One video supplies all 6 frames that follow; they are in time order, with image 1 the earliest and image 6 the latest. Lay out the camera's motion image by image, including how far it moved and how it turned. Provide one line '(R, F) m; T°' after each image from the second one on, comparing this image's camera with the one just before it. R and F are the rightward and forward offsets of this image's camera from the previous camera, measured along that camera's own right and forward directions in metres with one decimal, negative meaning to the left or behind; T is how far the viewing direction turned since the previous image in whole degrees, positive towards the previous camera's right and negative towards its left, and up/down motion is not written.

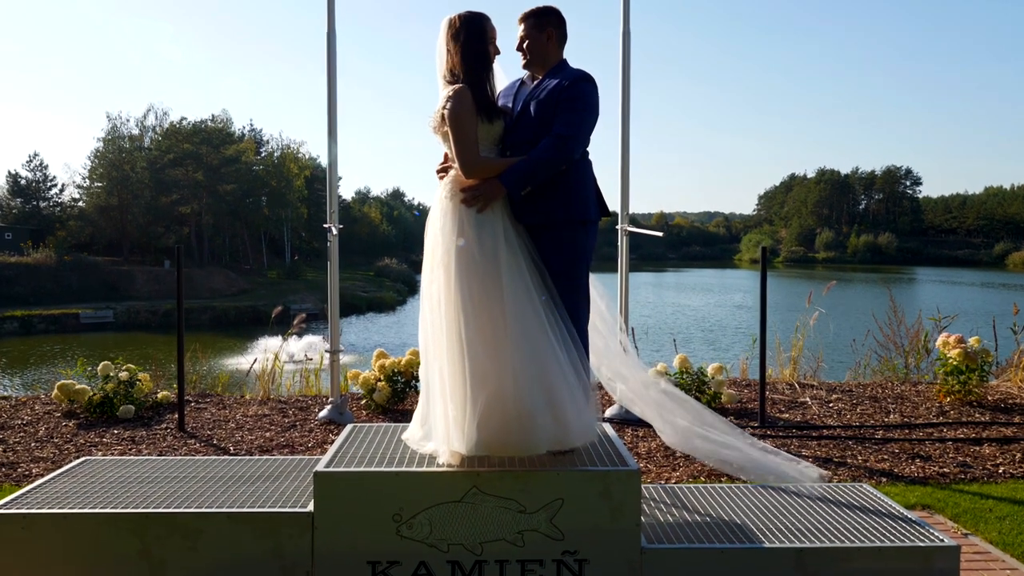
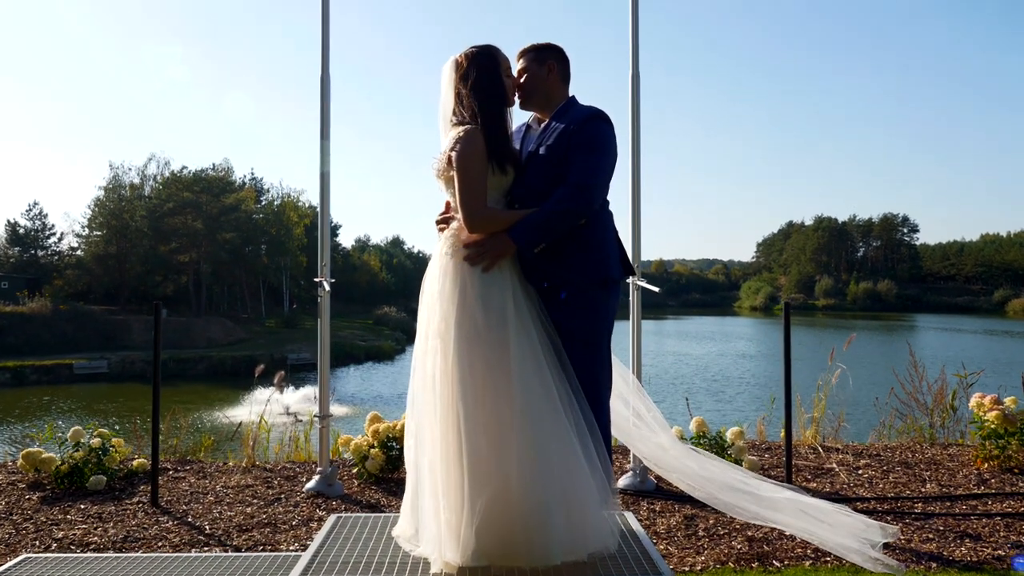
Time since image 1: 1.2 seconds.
(0.0, +0.4) m; 0°
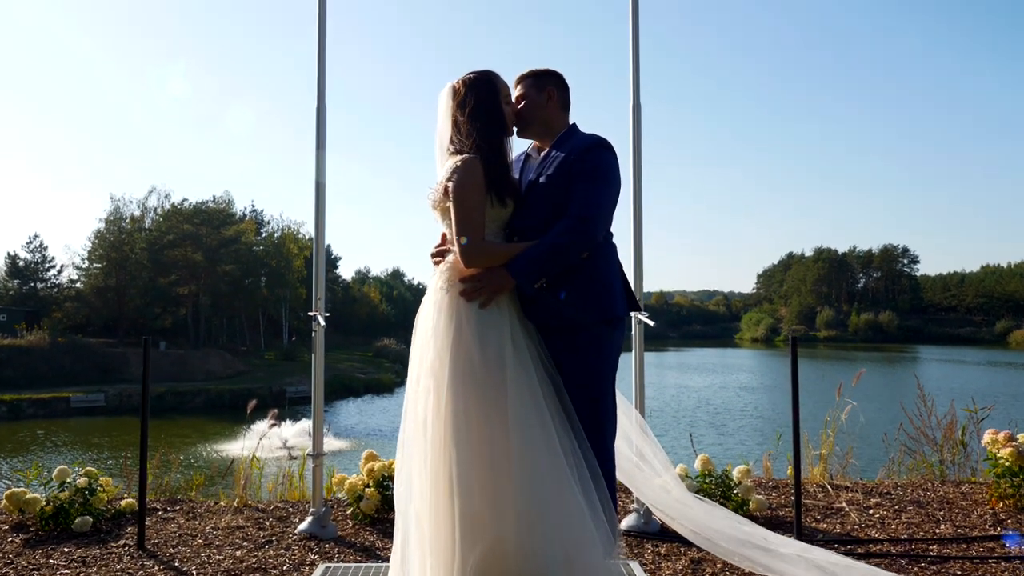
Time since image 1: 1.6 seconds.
(0.0, +0.1) m; 0°
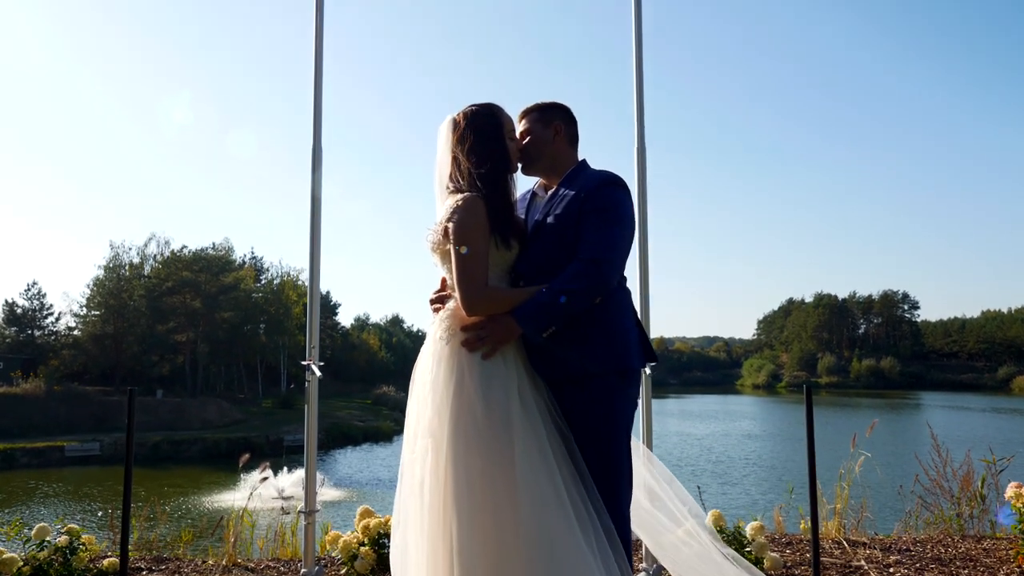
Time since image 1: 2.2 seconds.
(0.0, +0.2) m; 0°
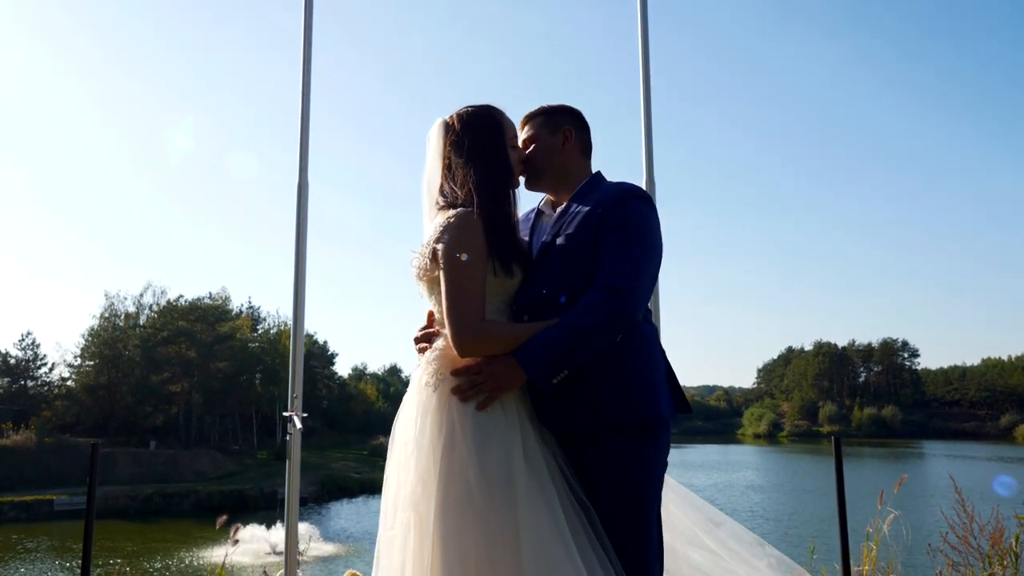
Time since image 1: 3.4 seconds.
(0.0, +0.4) m; 0°
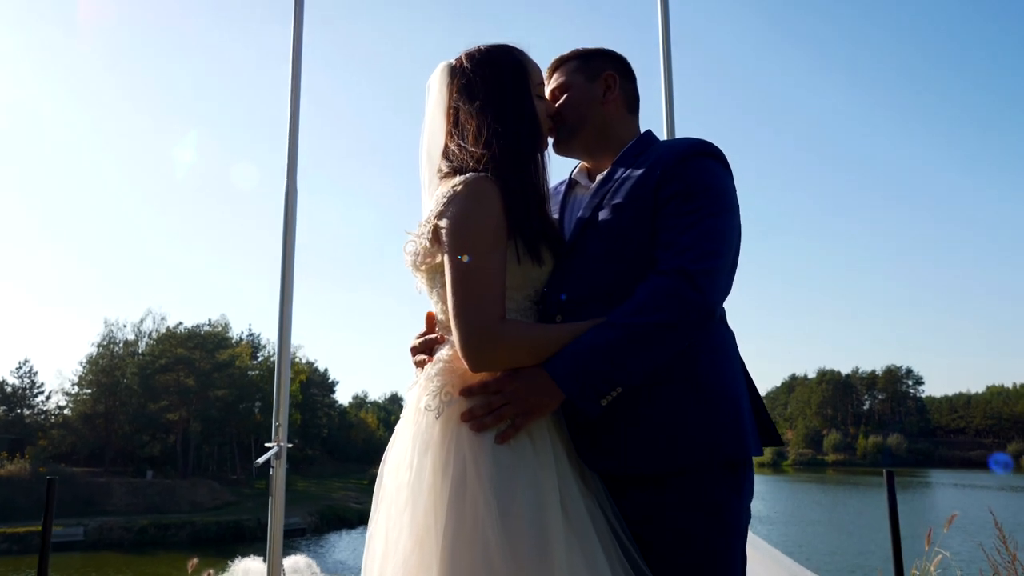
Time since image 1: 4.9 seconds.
(0.0, +0.4) m; 0°
